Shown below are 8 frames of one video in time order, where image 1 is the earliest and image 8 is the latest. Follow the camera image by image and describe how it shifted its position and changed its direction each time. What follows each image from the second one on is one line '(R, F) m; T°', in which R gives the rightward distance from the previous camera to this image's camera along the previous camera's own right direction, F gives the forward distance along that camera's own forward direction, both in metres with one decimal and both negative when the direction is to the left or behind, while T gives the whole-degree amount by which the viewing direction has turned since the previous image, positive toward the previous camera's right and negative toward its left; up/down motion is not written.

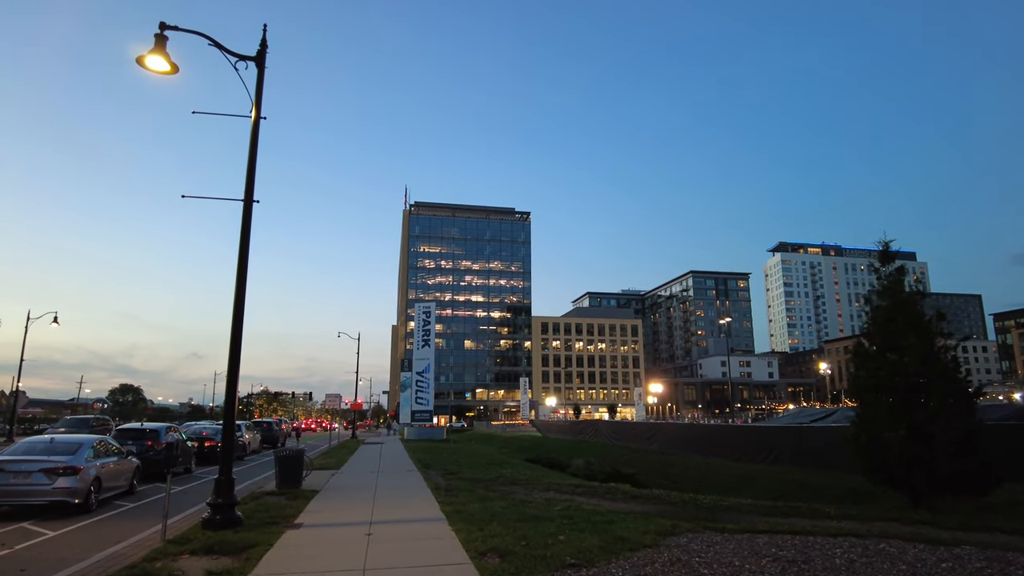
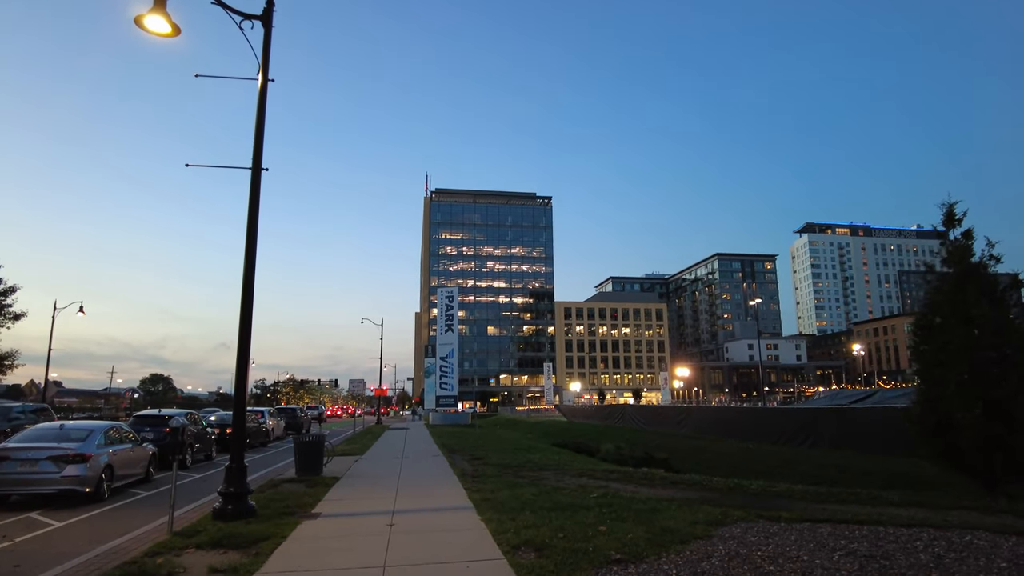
(-0.1, +0.8) m; -2°
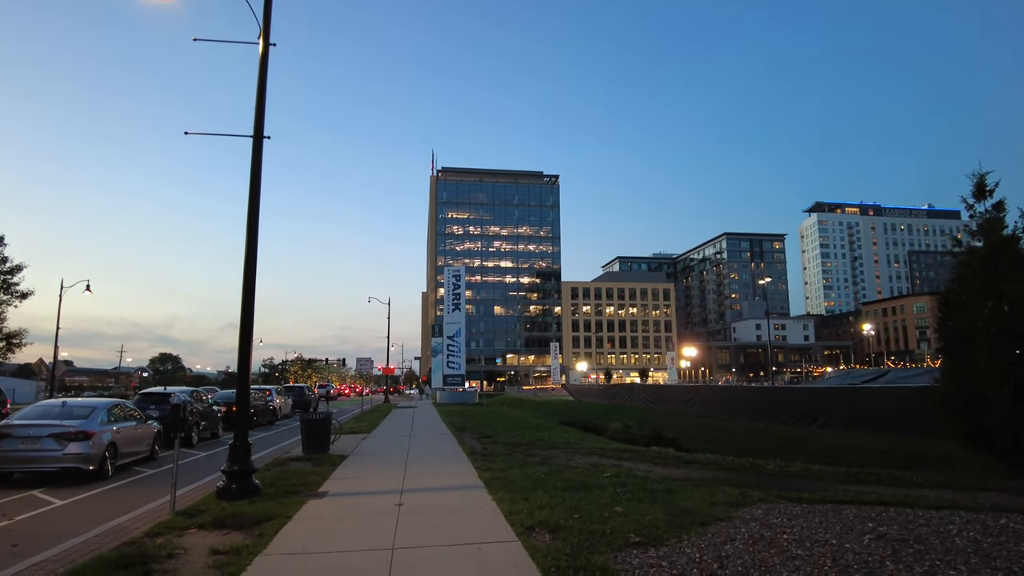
(-0.1, +0.3) m; -1°
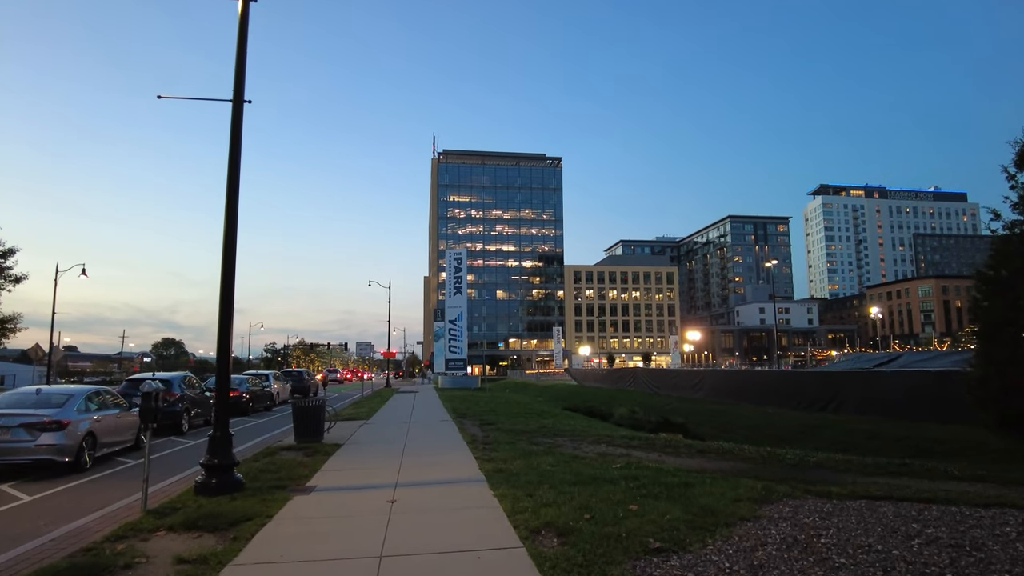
(0.0, +0.7) m; 0°
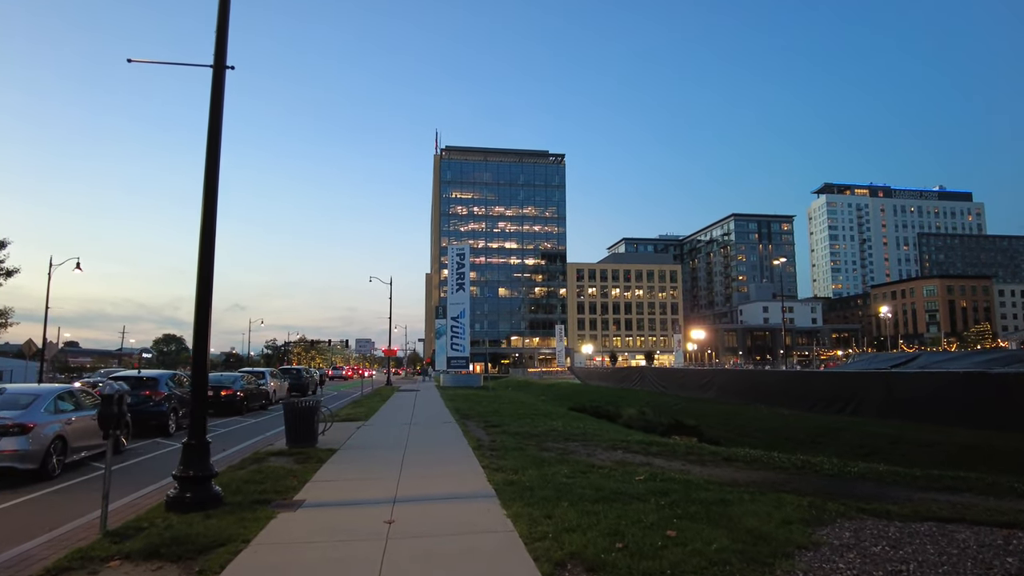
(-0.1, +0.9) m; 0°
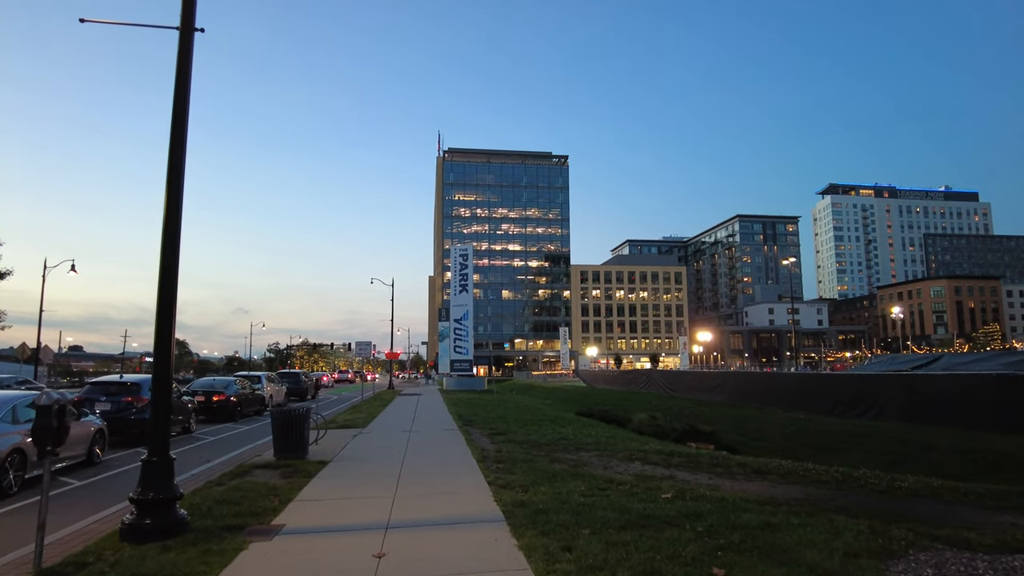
(-0.1, +0.9) m; 0°
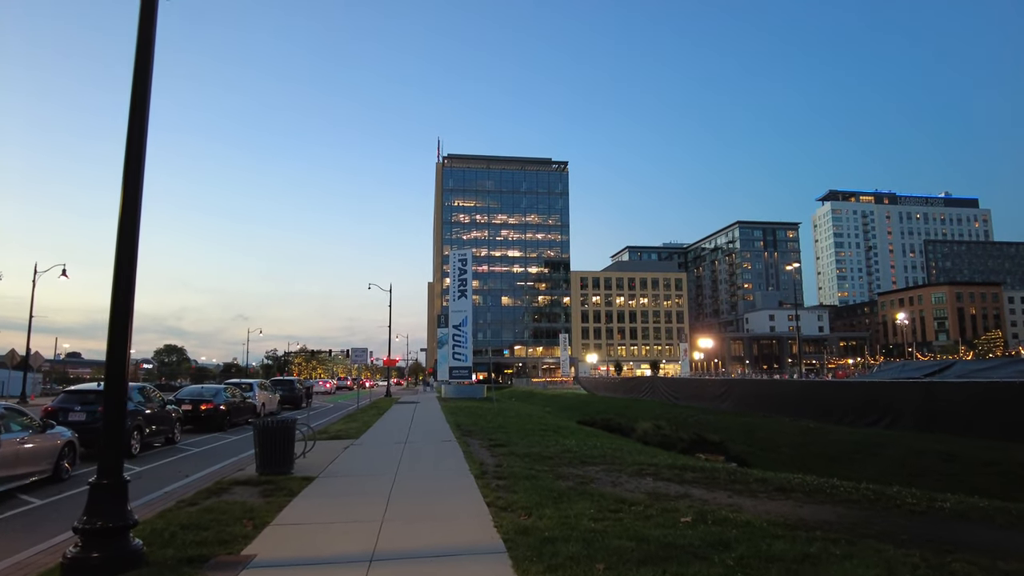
(0.0, +0.7) m; 0°
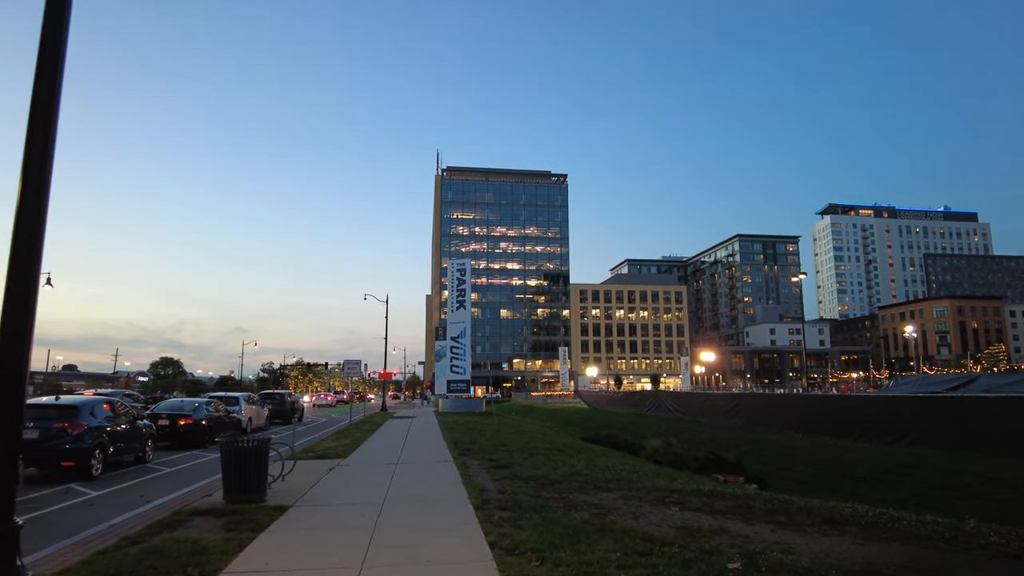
(-0.1, +1.2) m; 0°
